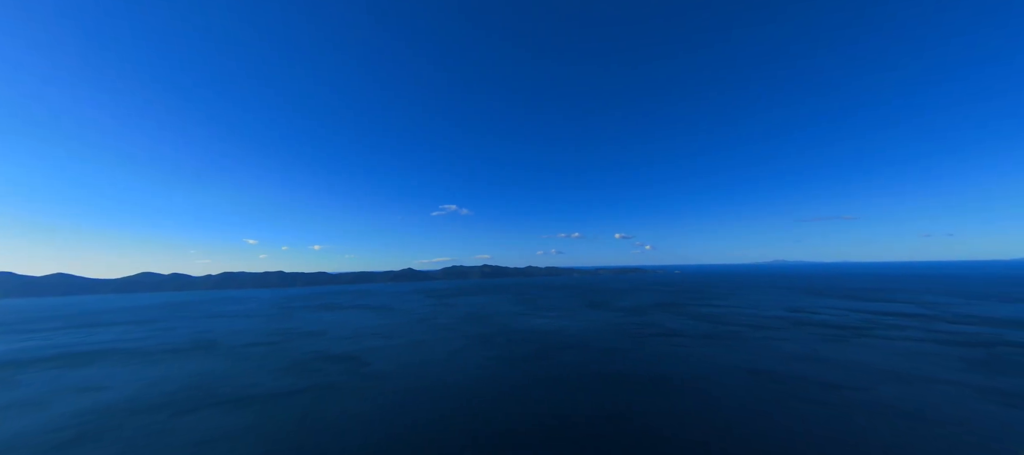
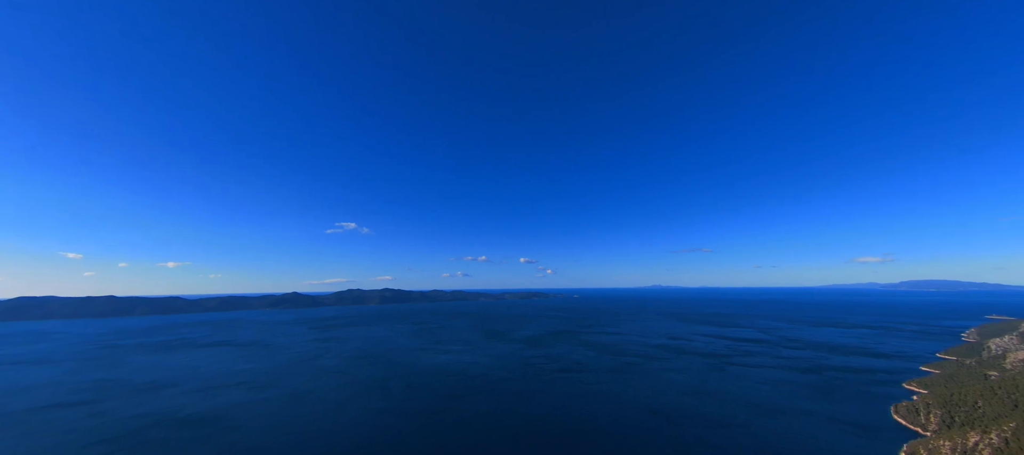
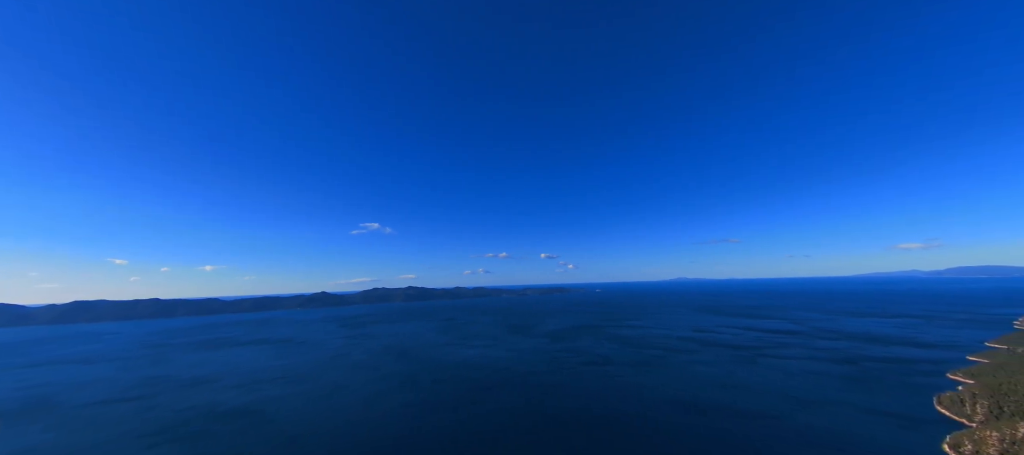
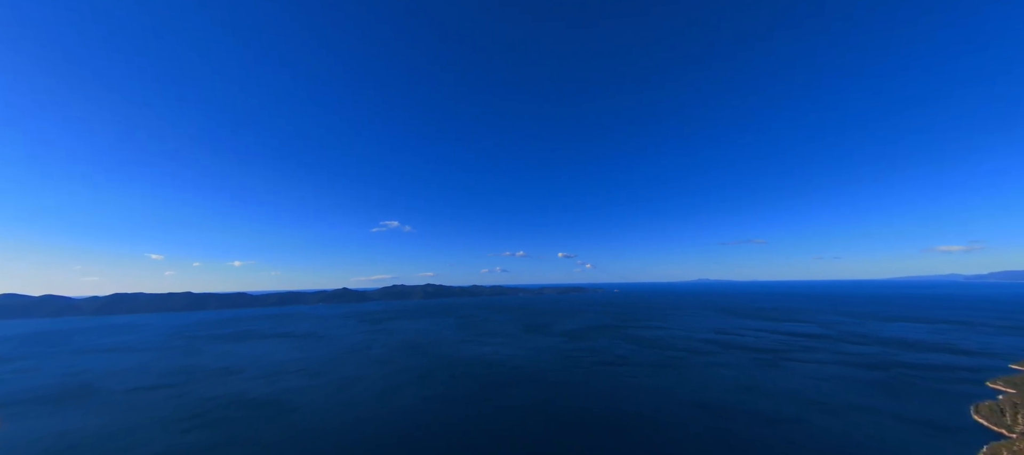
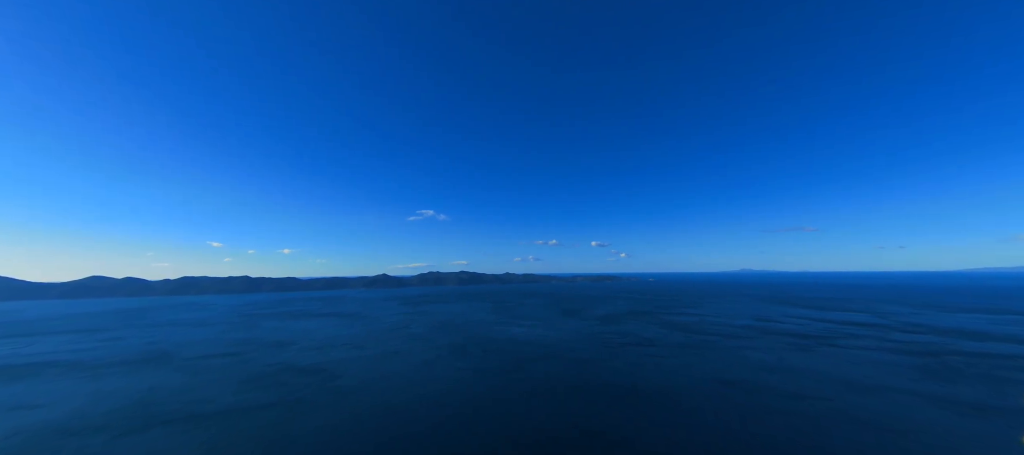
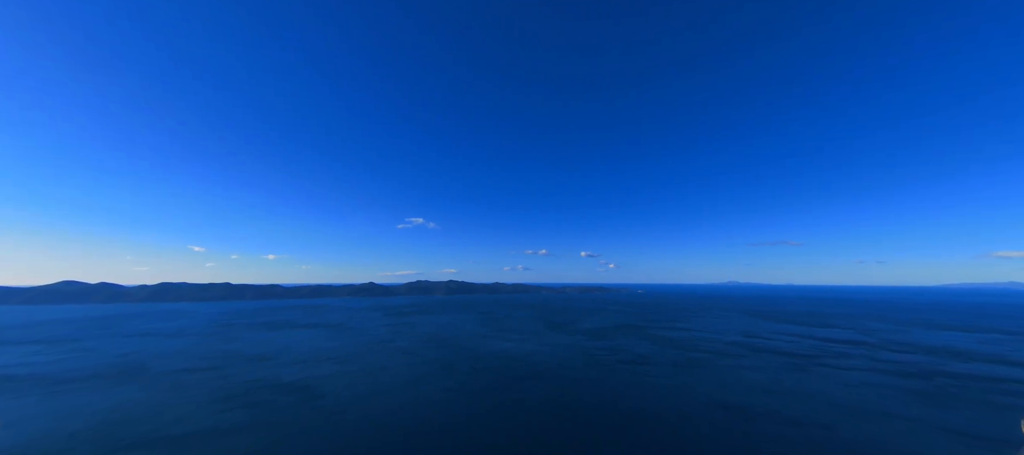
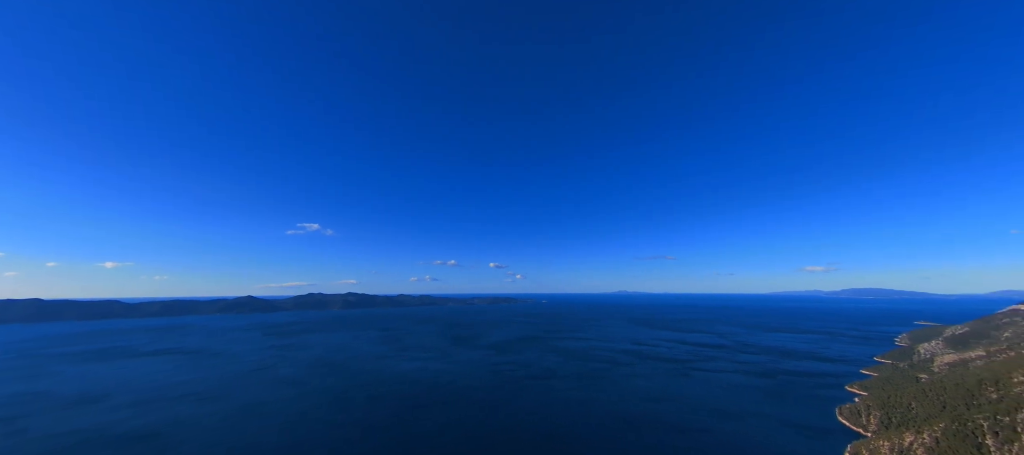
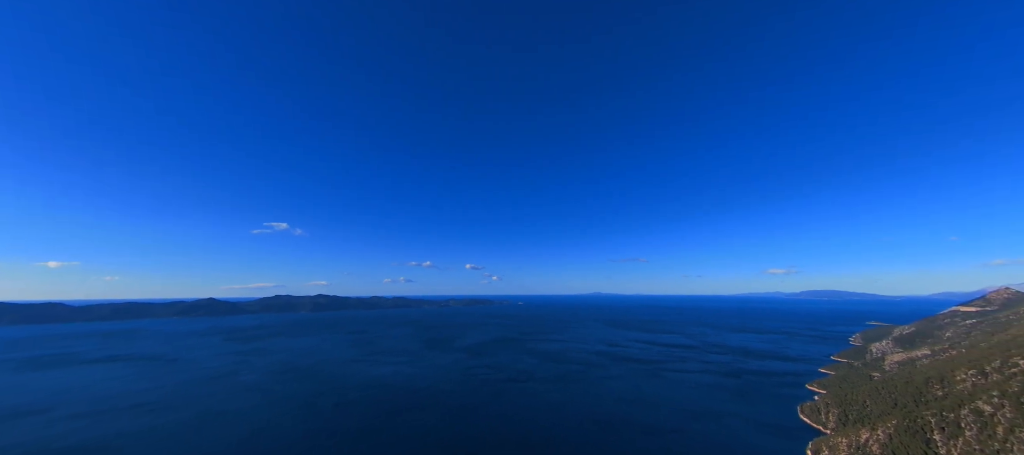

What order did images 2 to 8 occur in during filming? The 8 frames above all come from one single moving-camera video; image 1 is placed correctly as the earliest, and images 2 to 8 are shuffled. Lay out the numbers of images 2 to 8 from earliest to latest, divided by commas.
5, 6, 4, 3, 2, 7, 8
